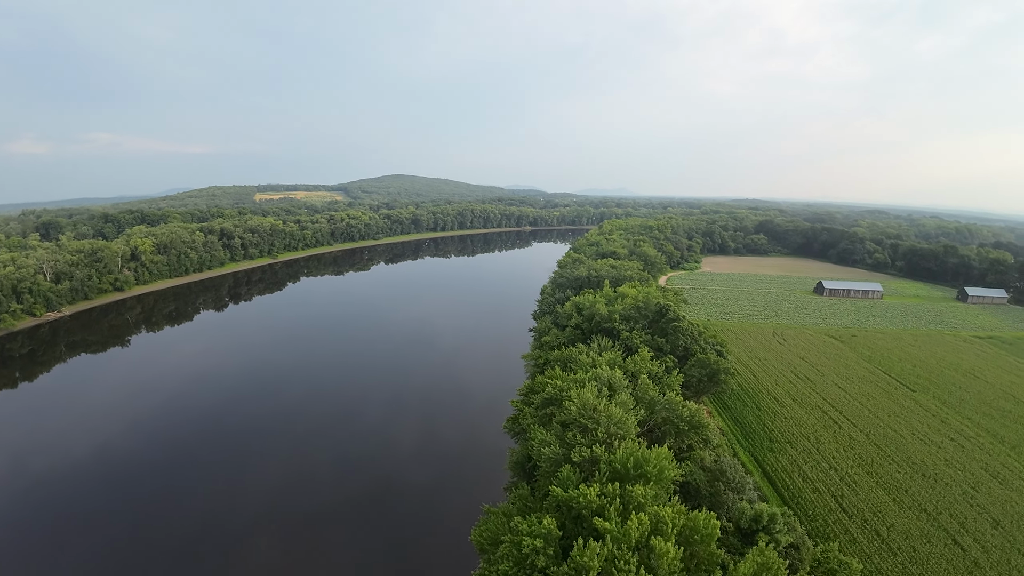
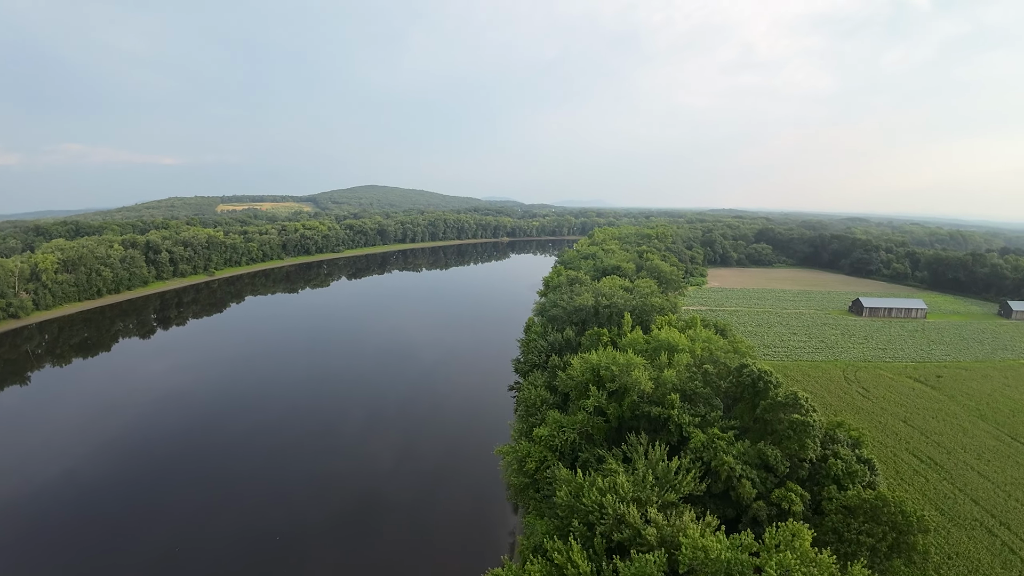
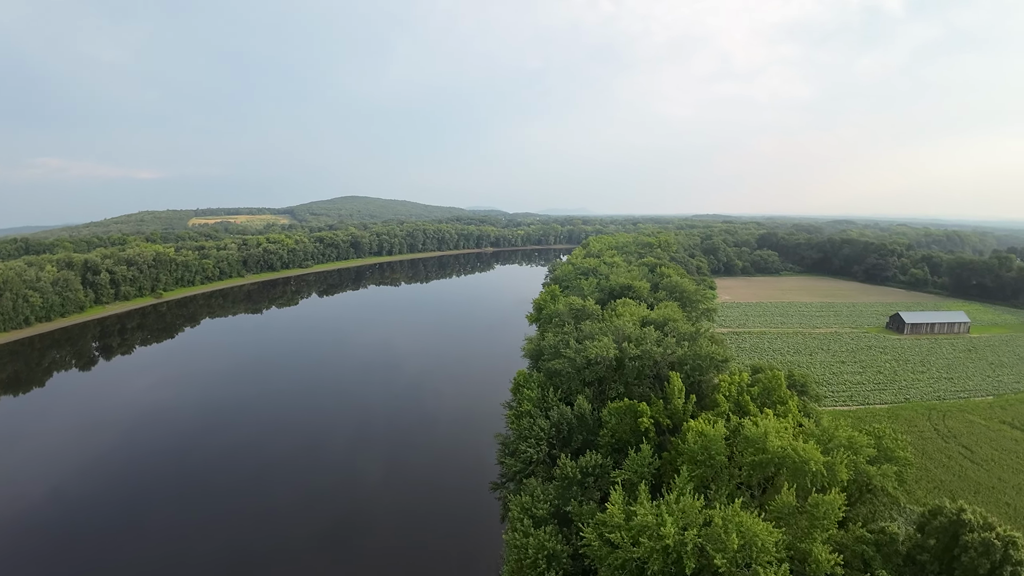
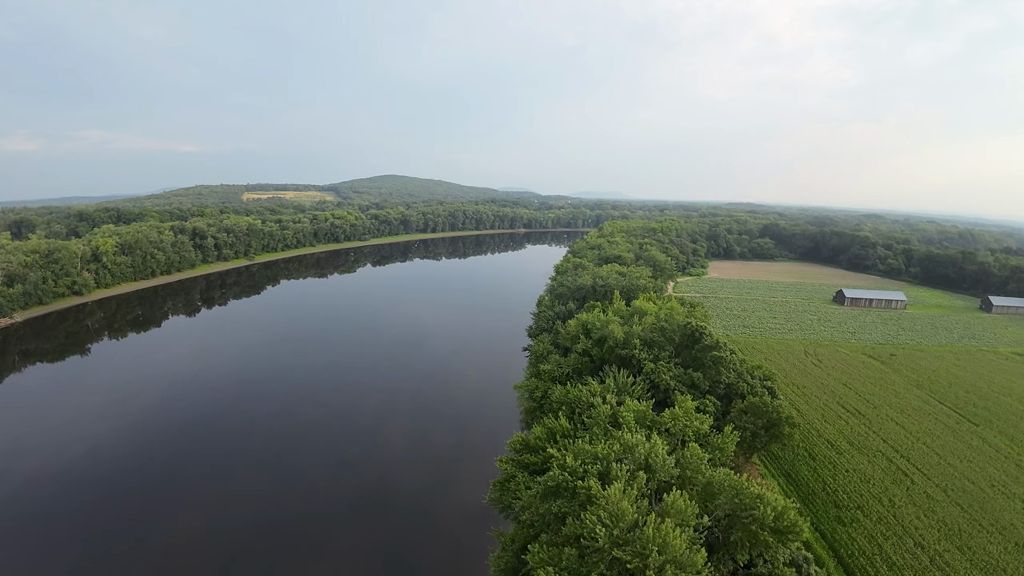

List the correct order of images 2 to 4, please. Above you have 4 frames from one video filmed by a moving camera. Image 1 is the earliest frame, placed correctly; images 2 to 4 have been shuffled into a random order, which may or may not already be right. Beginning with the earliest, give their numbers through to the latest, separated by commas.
4, 2, 3
